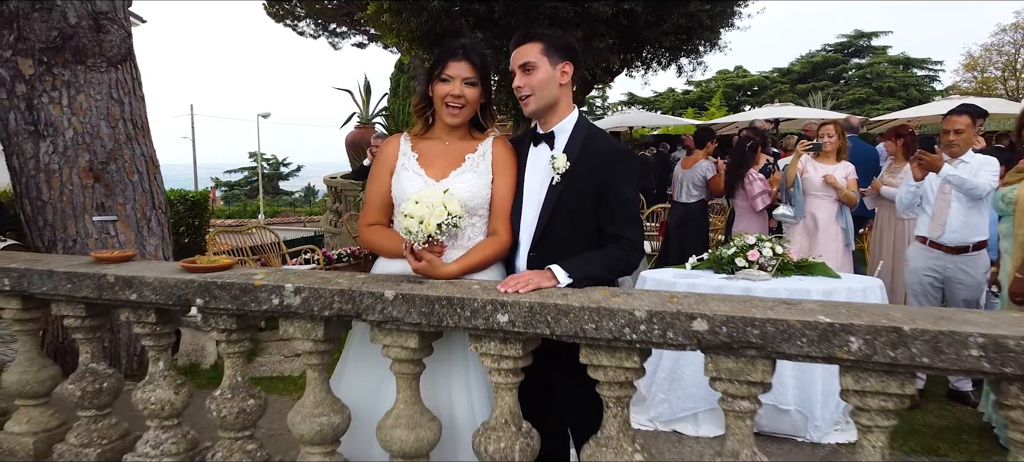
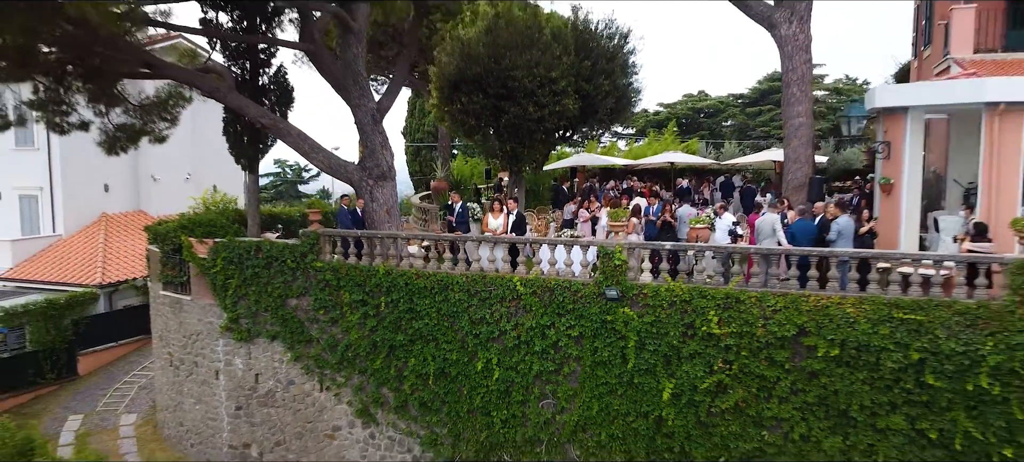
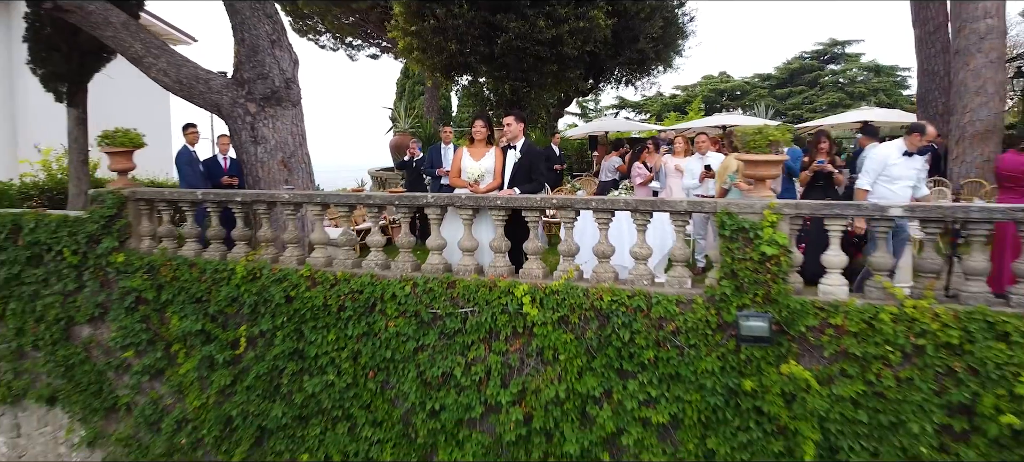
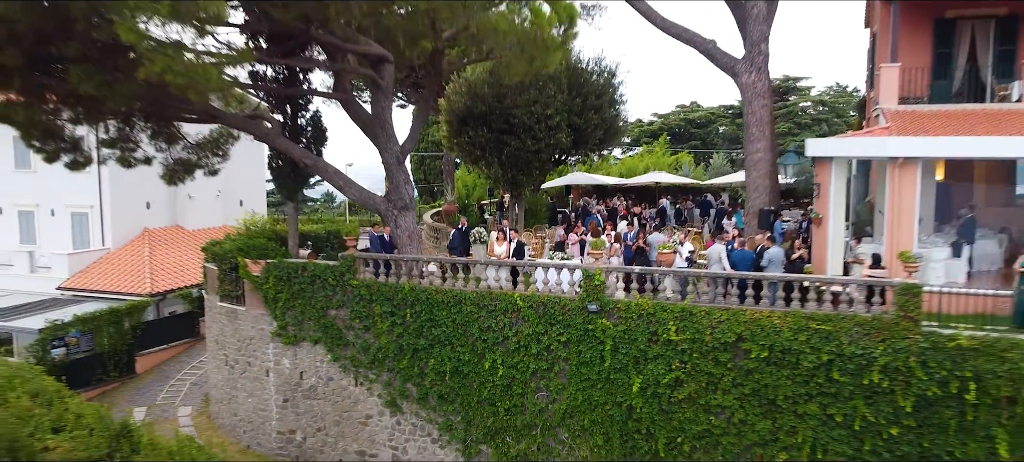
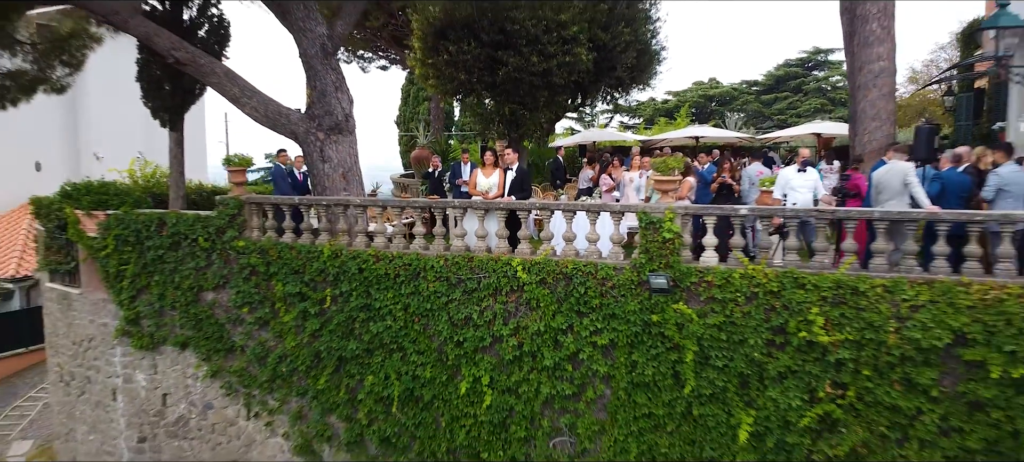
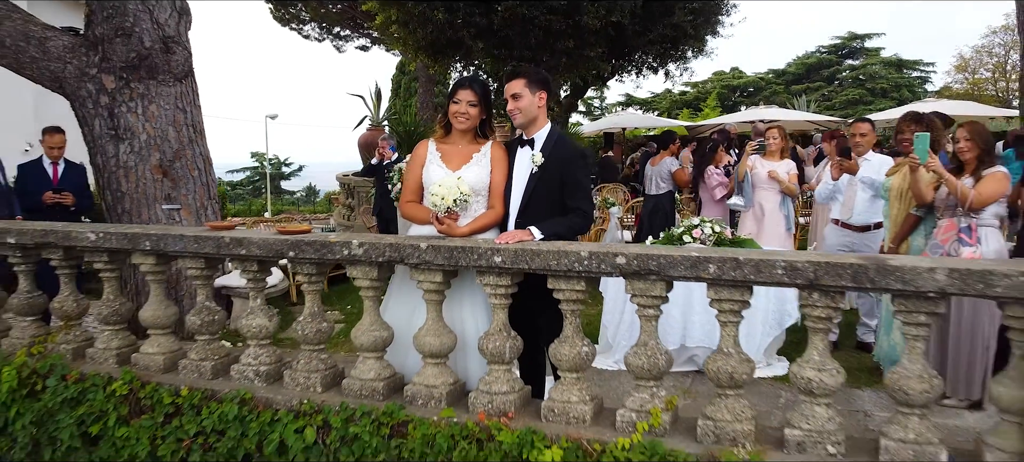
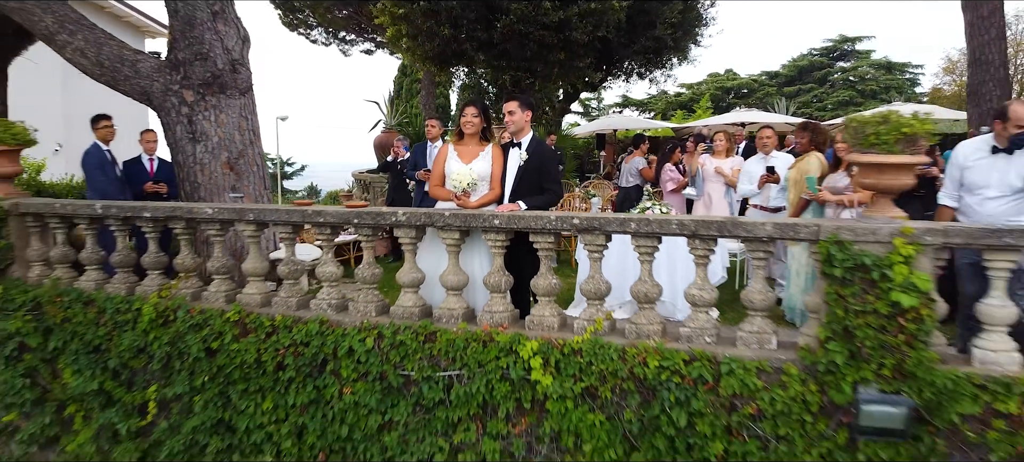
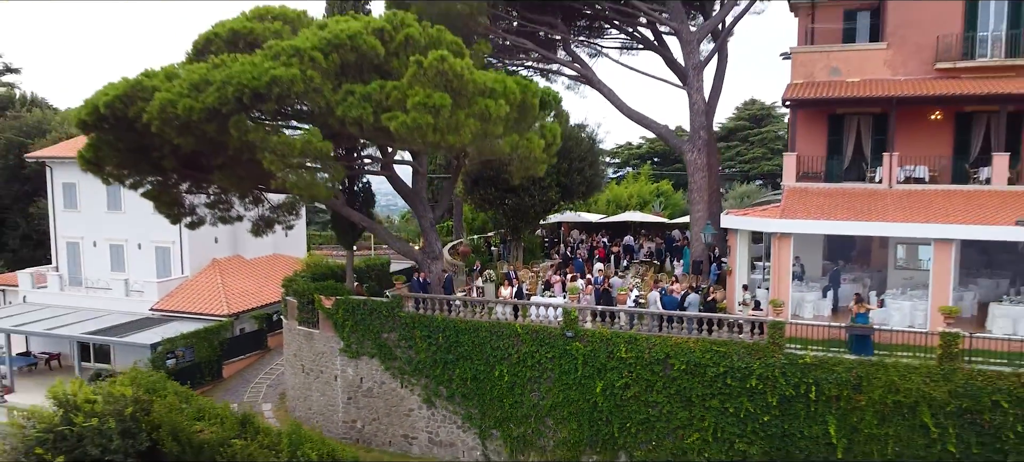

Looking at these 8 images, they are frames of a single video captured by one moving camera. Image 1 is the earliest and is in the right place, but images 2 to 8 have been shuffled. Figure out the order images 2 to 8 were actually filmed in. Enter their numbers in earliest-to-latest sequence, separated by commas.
6, 7, 3, 5, 2, 4, 8
